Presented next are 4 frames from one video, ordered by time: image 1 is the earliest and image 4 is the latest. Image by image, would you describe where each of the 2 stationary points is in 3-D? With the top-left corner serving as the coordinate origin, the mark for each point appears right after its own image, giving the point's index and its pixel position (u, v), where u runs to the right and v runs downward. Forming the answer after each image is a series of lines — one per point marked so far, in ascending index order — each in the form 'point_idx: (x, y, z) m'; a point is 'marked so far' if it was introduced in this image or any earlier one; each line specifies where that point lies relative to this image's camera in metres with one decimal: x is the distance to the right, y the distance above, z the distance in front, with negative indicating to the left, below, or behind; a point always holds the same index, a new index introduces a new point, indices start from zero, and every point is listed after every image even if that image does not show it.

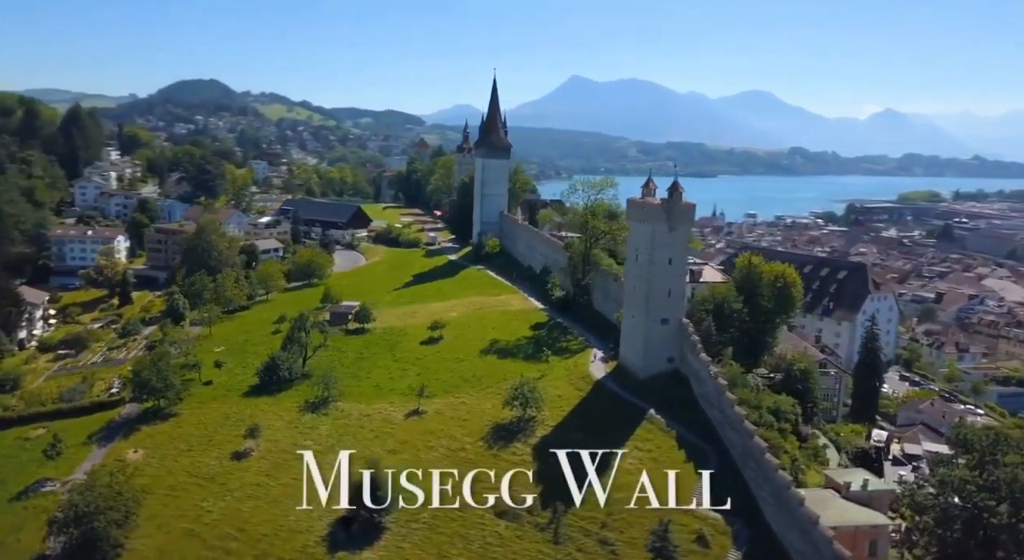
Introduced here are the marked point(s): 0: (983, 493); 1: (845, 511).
0: (+13.4, -6.0, +19.6) m
1: (+9.7, -6.7, +20.1) m
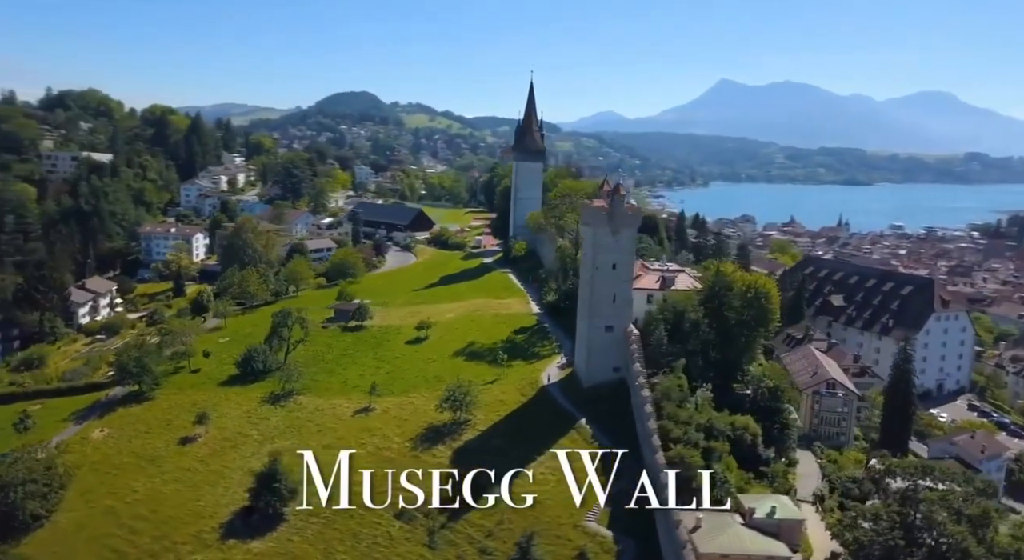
0: (+9.6, -6.3, +17.1) m
1: (+6.0, -6.9, +18.2) m
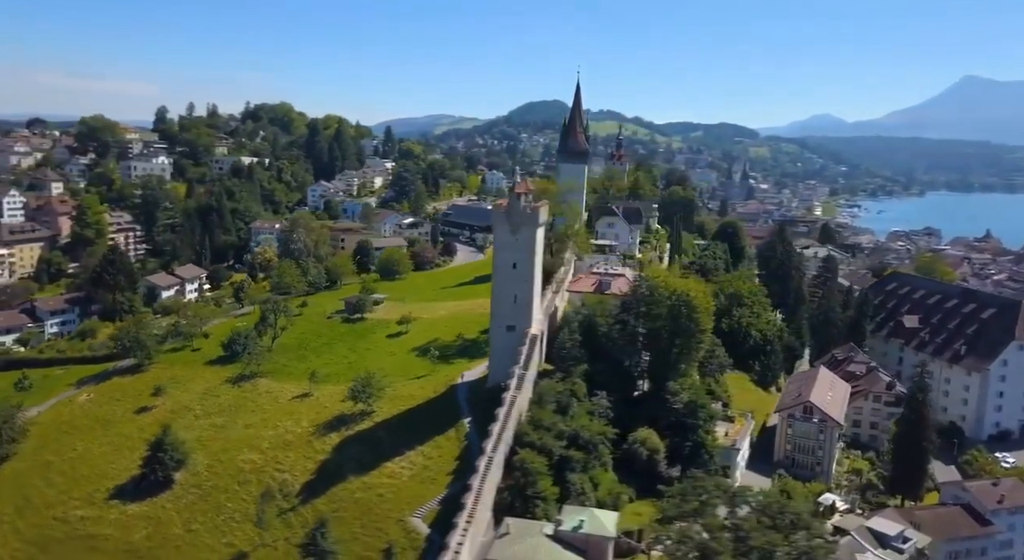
0: (+3.7, -6.4, +15.4) m
1: (+0.4, -6.8, +17.2) m
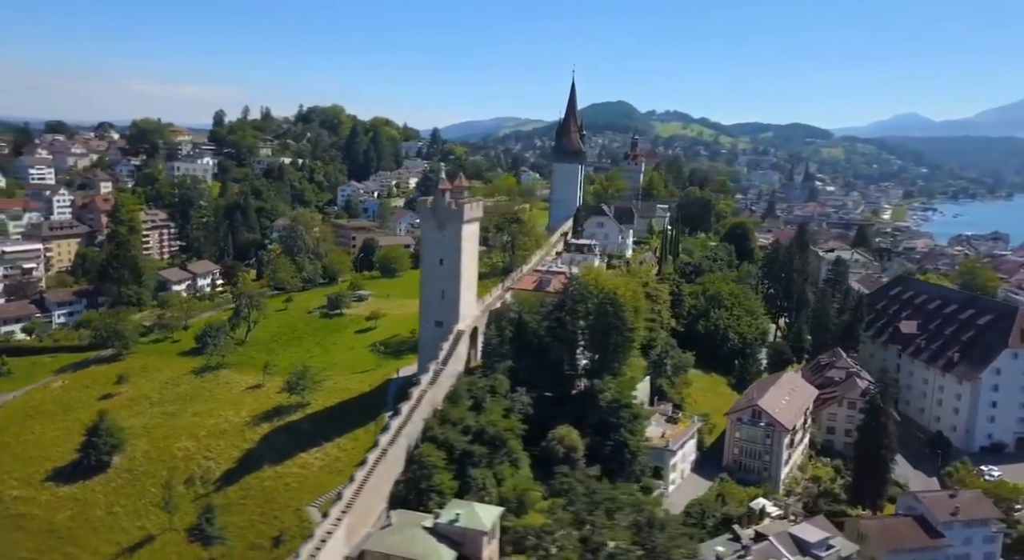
0: (+0.3, -6.3, +15.4) m
1: (-2.9, -6.7, +17.5) m
